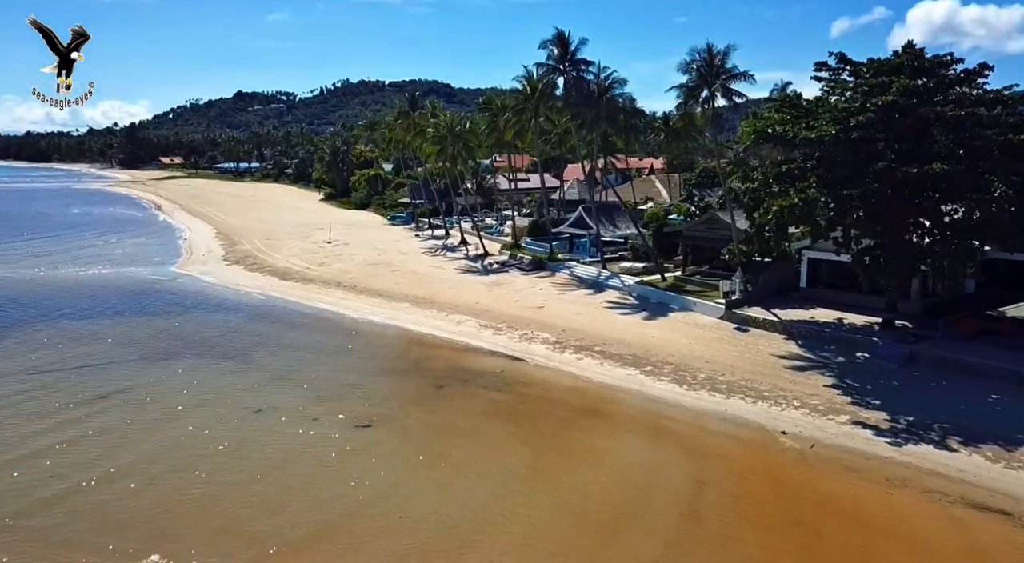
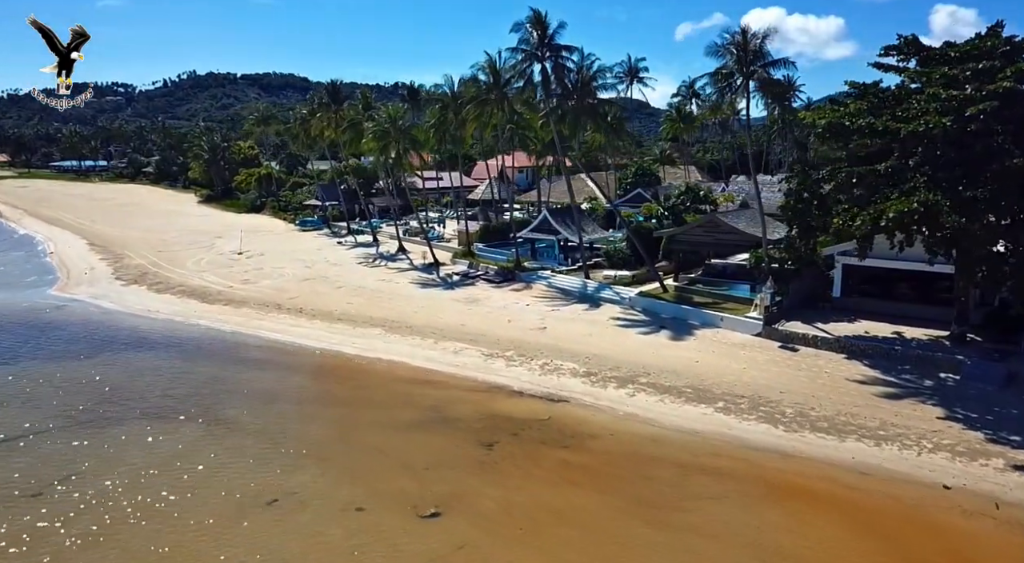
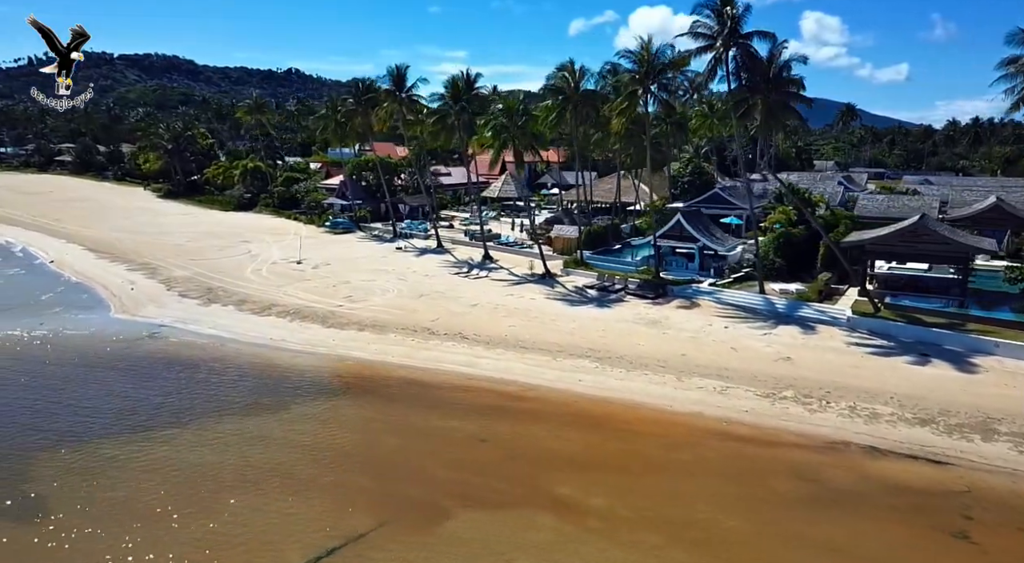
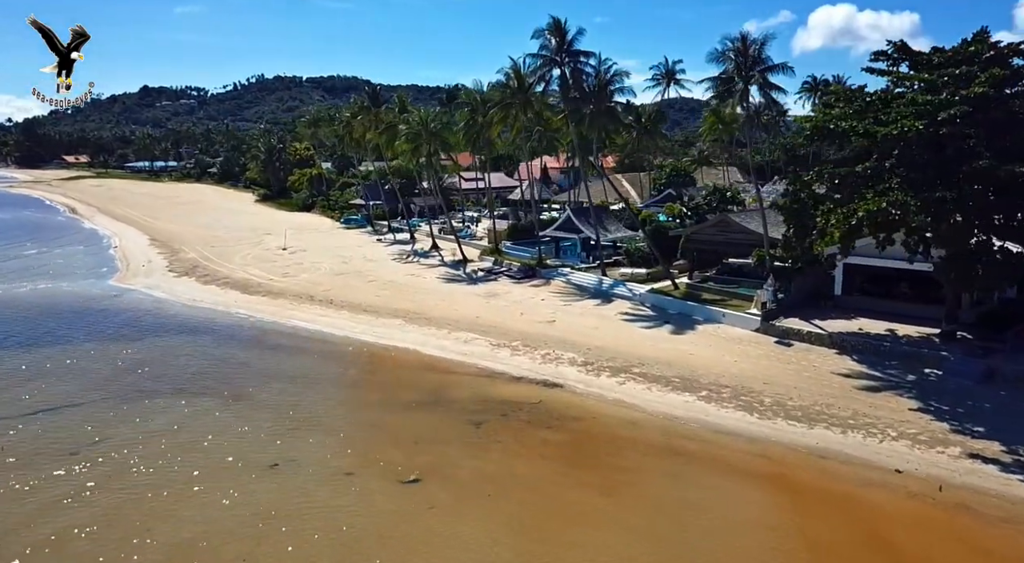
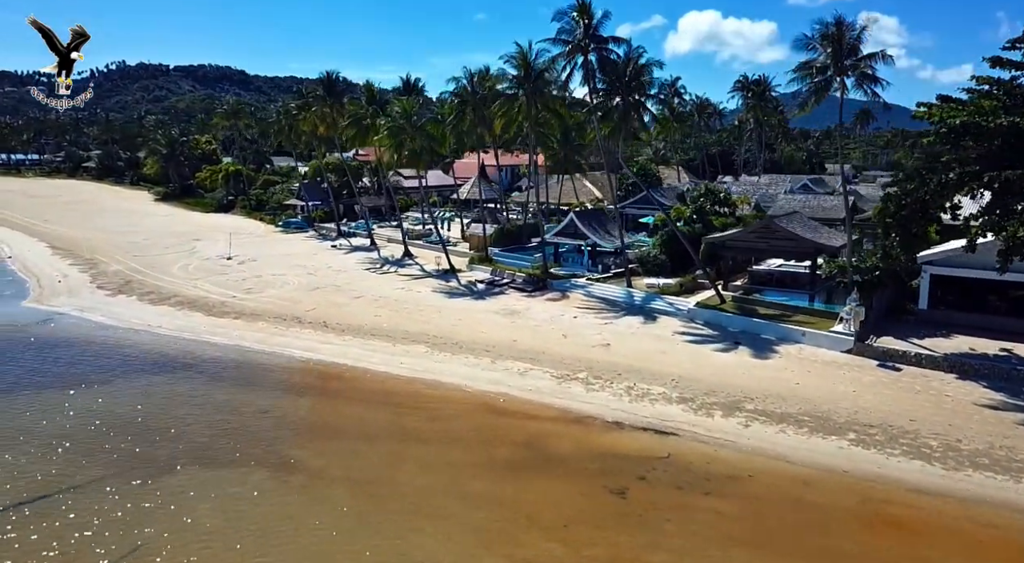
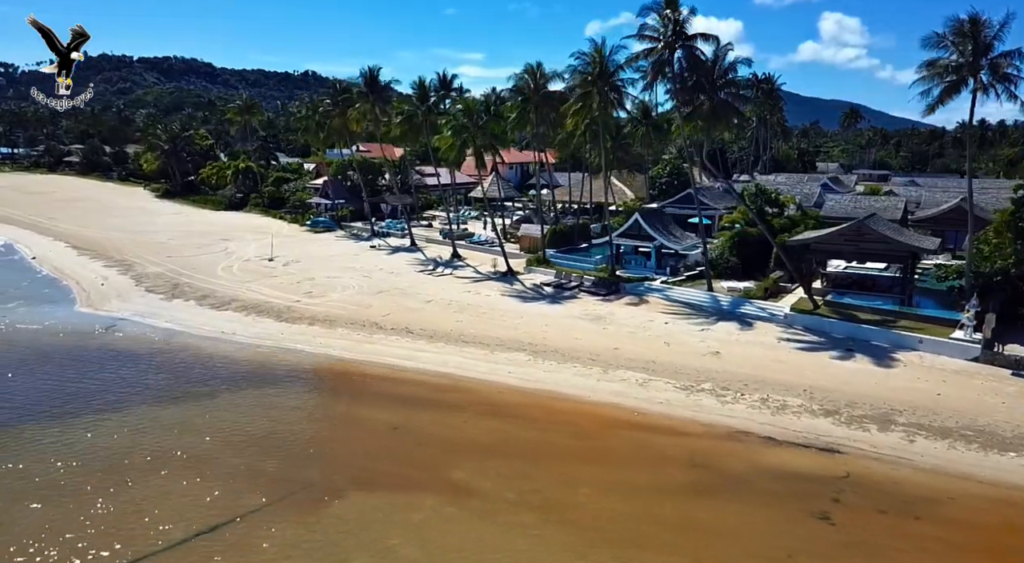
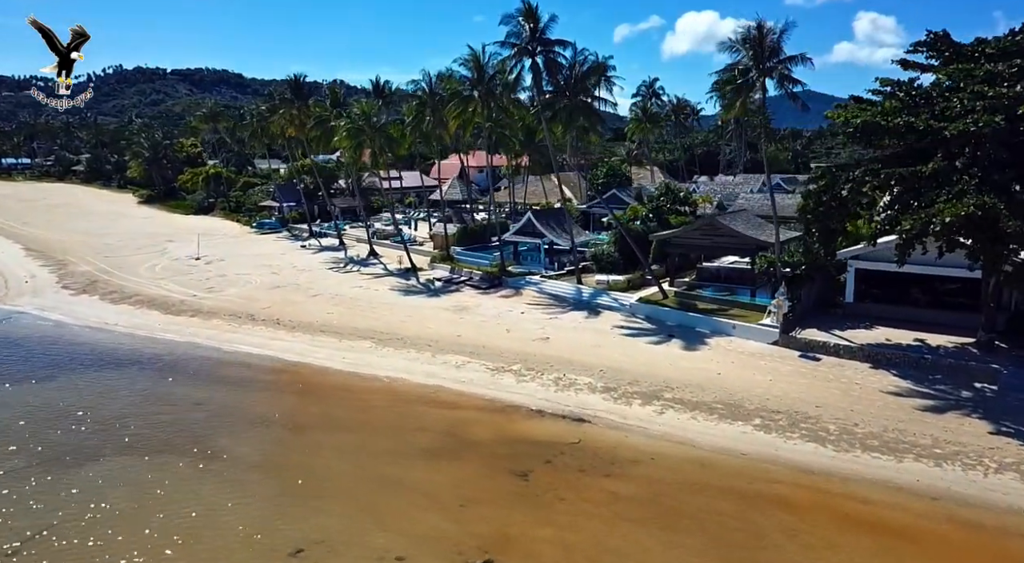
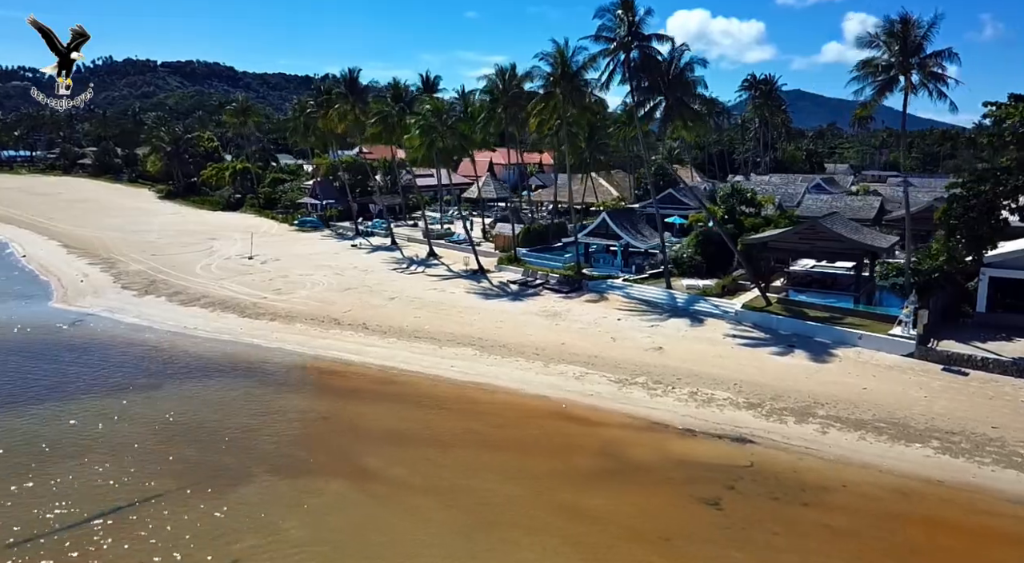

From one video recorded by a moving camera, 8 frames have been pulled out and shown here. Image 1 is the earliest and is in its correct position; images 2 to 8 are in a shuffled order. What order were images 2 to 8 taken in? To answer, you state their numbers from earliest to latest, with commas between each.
4, 2, 7, 5, 8, 6, 3
